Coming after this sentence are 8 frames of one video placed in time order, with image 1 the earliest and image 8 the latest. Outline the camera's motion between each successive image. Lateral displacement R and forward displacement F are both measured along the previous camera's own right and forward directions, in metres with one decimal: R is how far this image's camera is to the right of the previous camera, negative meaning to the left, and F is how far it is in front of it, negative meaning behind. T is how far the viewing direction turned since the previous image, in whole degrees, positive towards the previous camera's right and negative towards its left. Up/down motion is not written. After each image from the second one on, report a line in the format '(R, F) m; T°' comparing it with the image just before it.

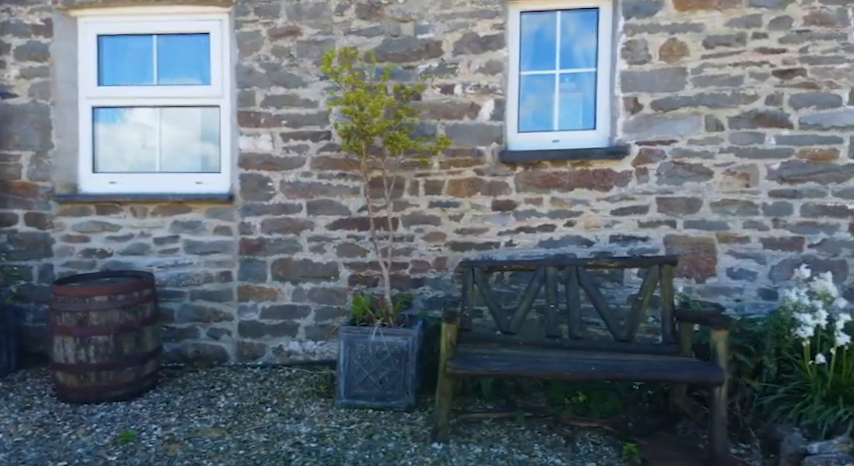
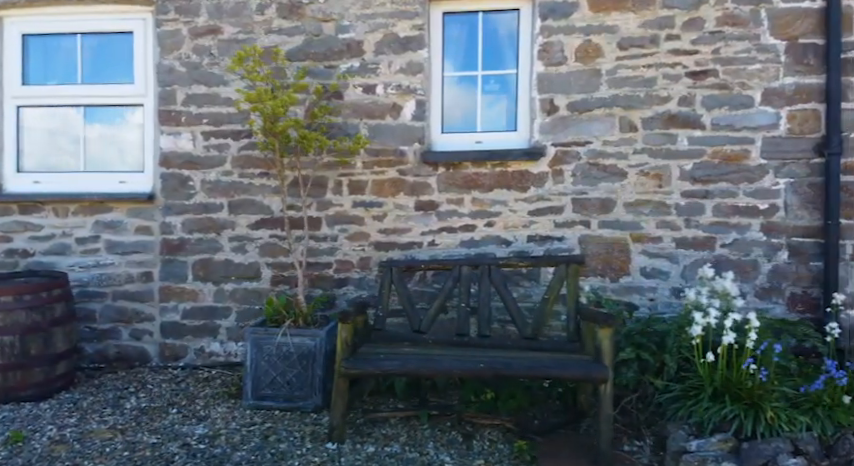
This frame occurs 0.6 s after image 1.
(+0.4, 0.0) m; +1°
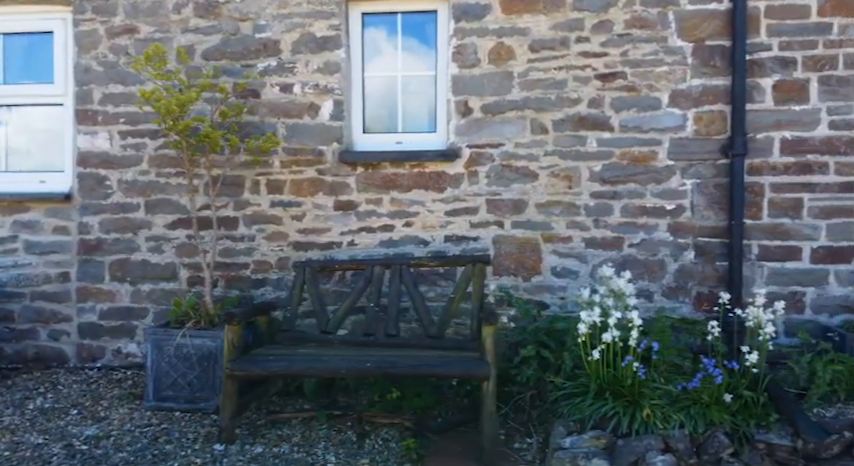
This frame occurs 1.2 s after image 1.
(+0.5, 0.0) m; +1°
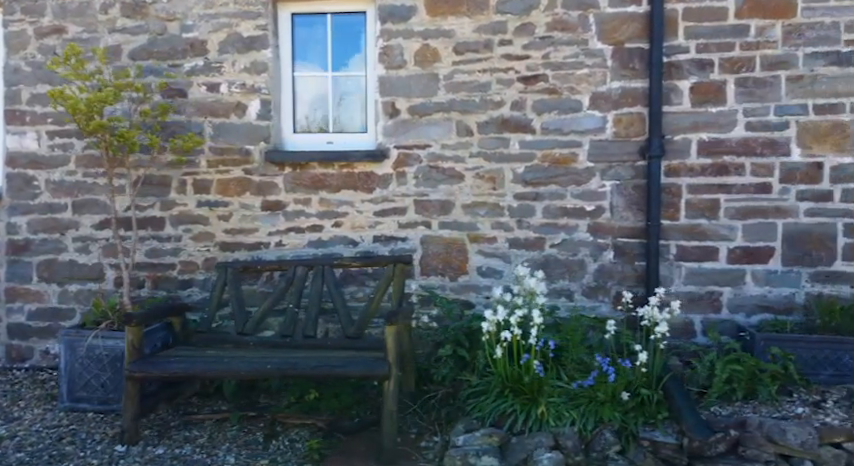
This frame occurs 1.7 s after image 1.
(+0.4, 0.0) m; +1°
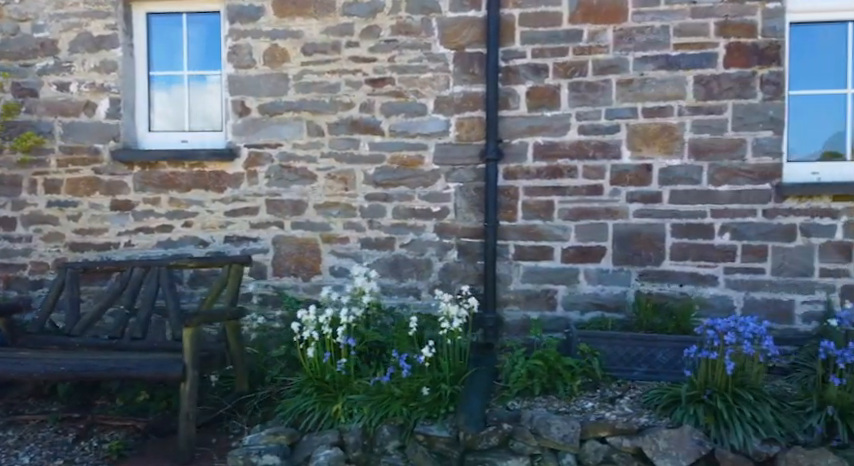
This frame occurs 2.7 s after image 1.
(+0.8, -0.1) m; +1°
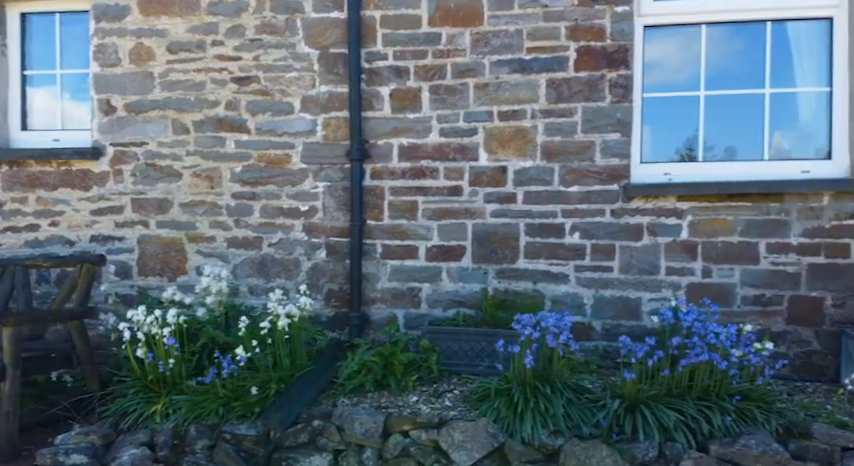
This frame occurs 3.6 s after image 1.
(+0.7, -0.1) m; +2°
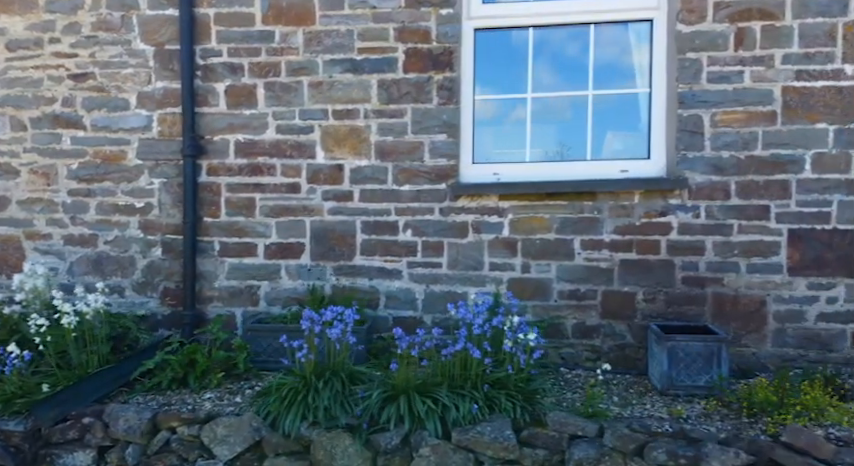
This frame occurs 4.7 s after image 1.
(+0.9, 0.0) m; +1°
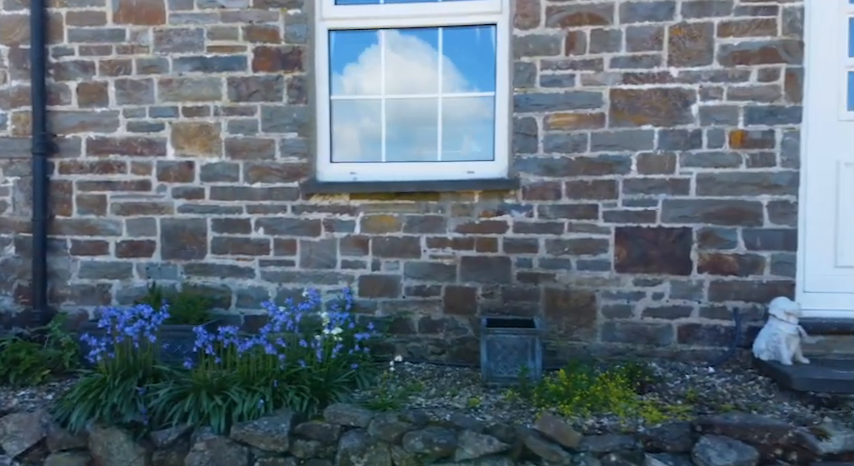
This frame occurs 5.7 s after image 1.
(+0.8, -0.1) m; +1°
